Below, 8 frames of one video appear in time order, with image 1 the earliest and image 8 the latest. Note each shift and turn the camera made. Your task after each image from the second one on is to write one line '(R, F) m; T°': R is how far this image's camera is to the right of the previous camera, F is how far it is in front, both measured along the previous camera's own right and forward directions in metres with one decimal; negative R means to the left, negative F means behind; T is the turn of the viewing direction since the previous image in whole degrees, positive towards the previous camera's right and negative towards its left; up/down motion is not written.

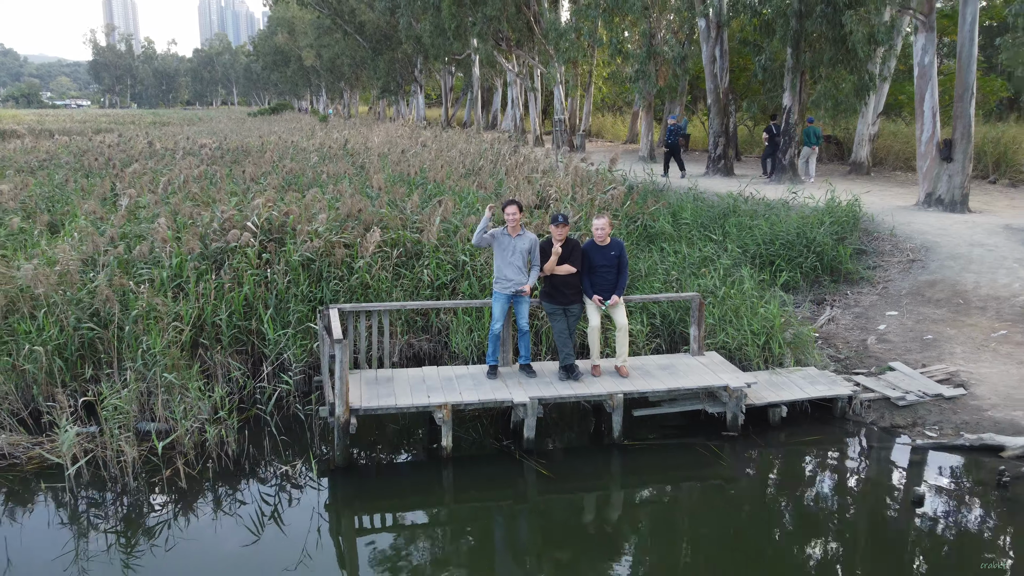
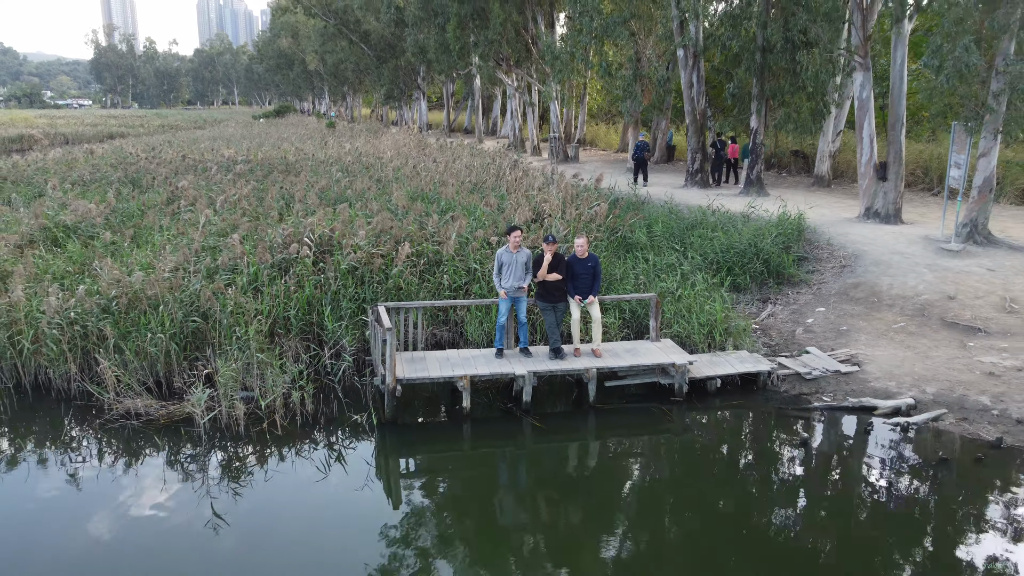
(0.0, -1.2) m; 0°
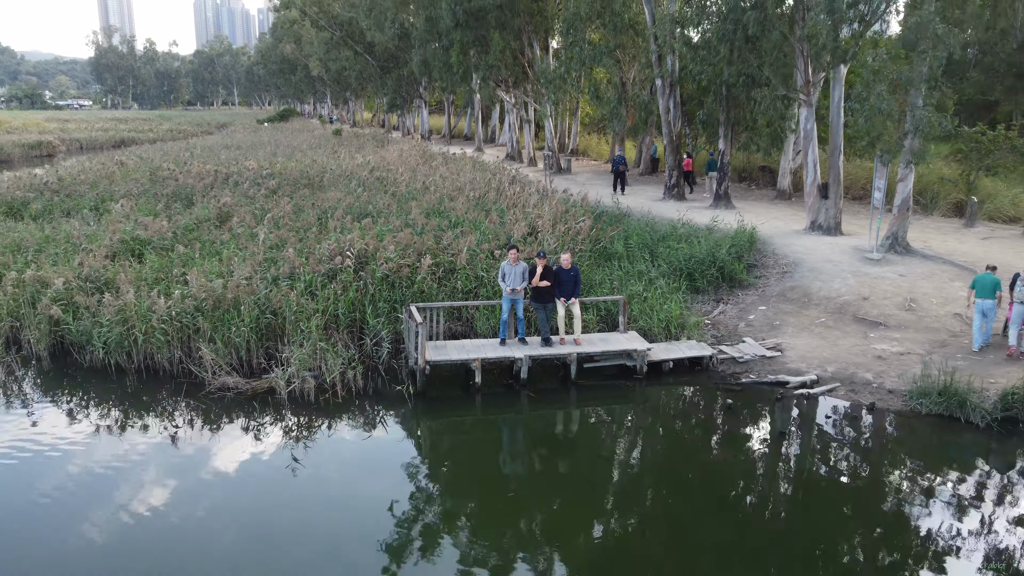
(0.0, -1.4) m; 0°
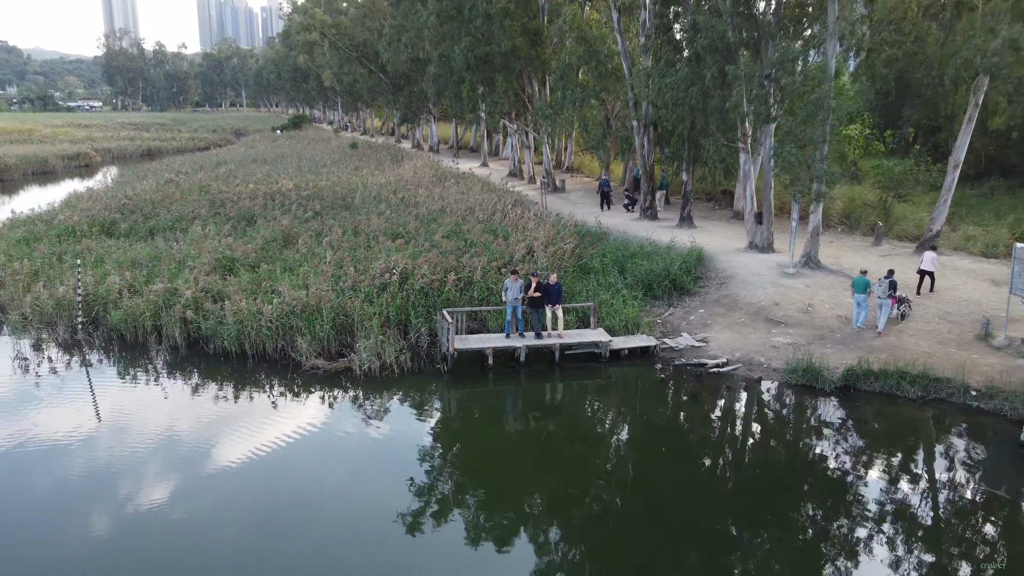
(0.0, -2.5) m; 0°
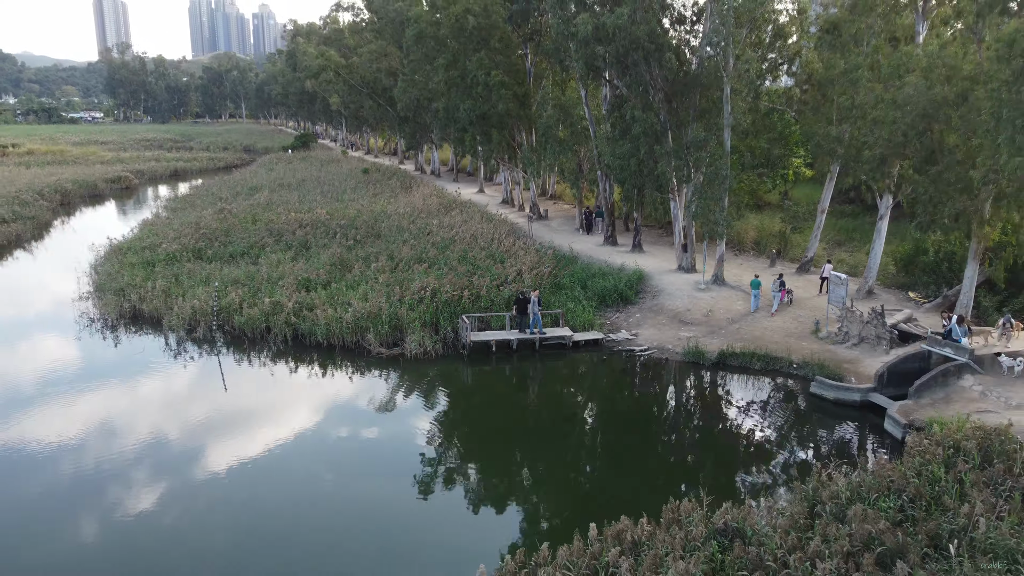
(-0.1, -4.4) m; +1°
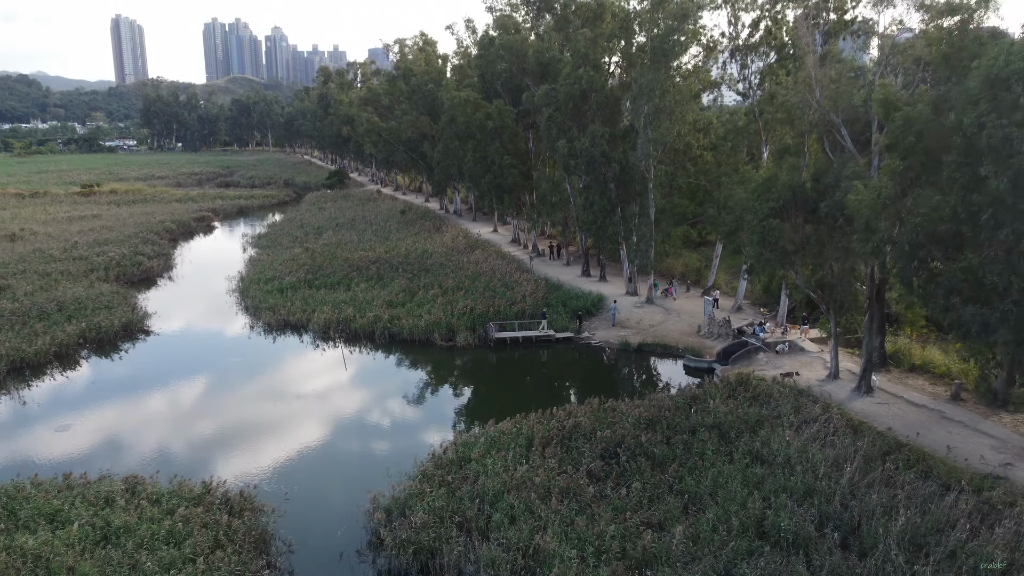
(0.0, -8.9) m; 0°
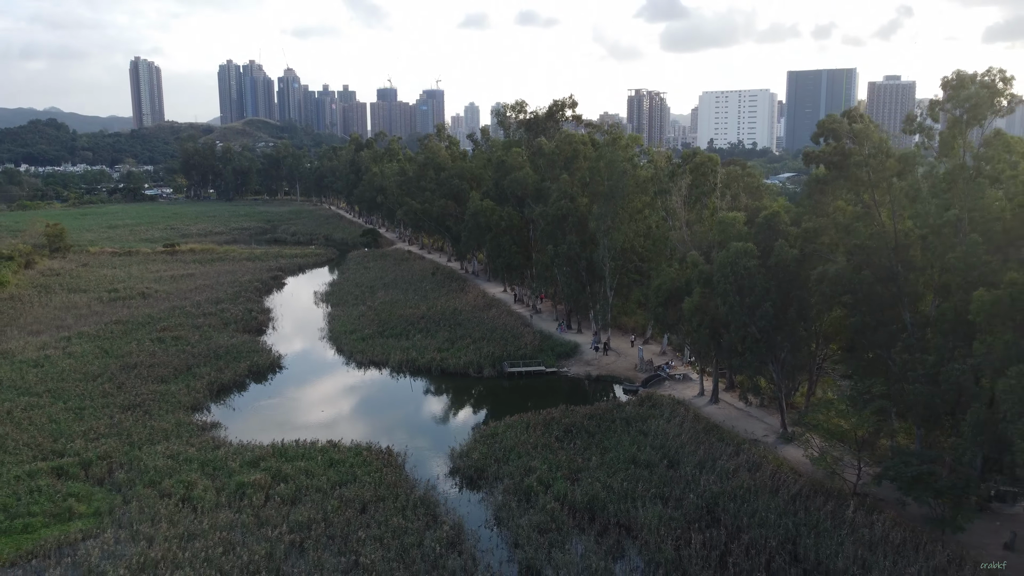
(-0.1, -12.9) m; 0°
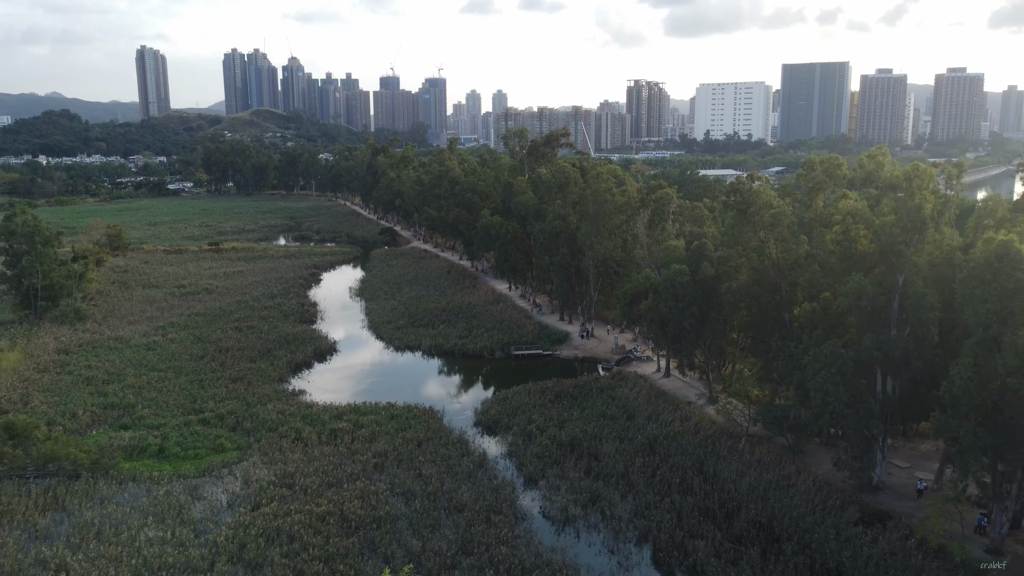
(-0.2, -10.1) m; 0°
